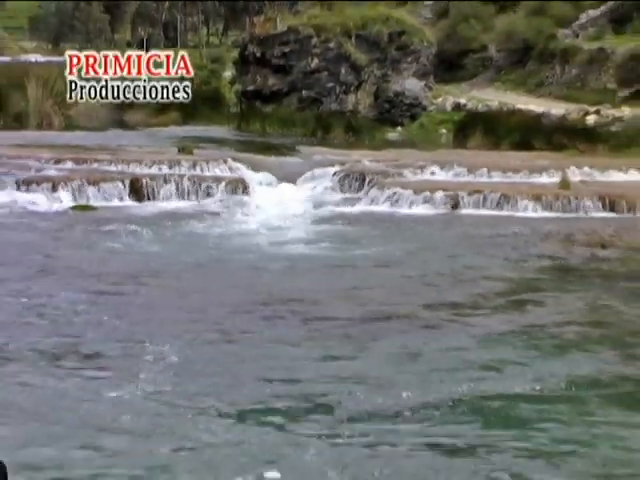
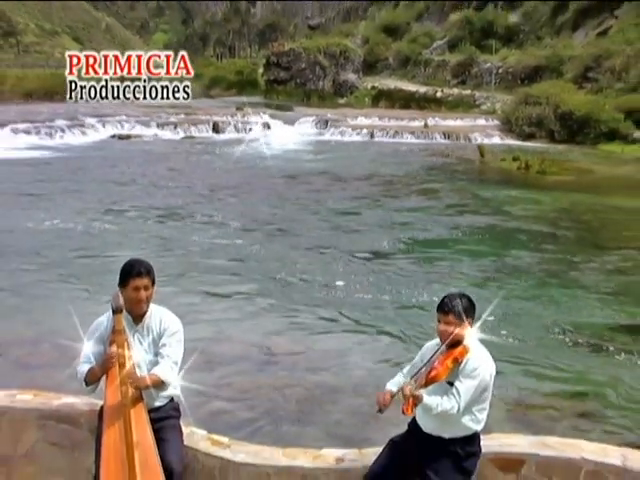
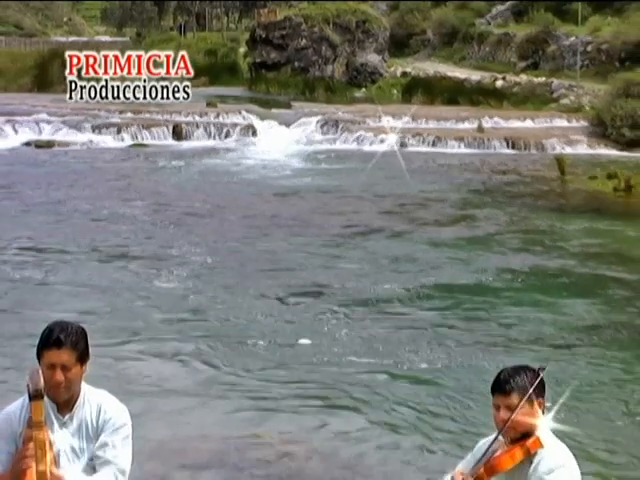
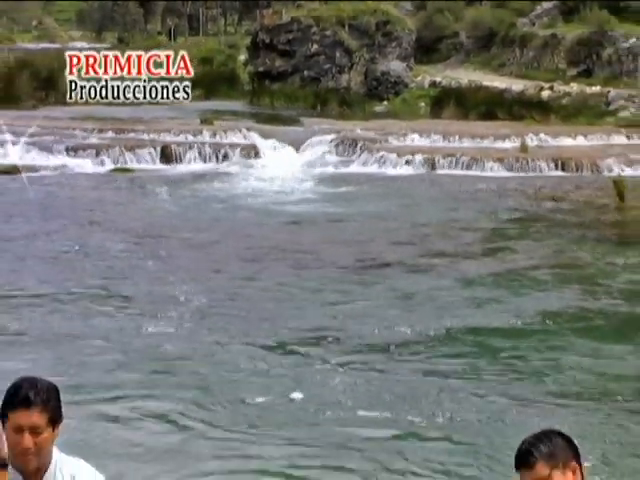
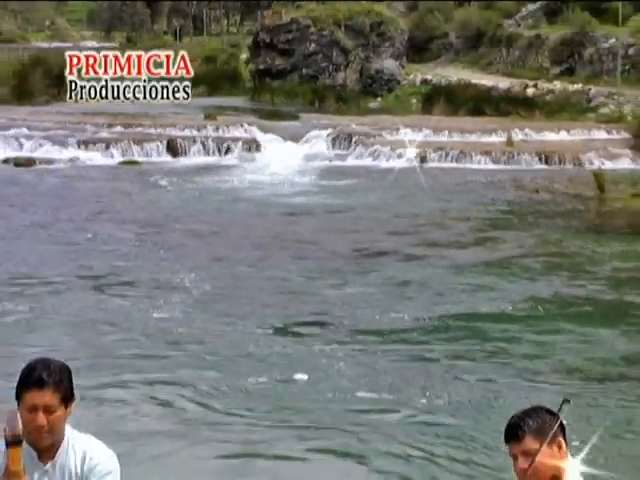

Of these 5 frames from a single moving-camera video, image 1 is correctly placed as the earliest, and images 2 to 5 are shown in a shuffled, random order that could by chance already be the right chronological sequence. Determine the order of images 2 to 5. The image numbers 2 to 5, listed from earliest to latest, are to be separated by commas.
4, 5, 3, 2
